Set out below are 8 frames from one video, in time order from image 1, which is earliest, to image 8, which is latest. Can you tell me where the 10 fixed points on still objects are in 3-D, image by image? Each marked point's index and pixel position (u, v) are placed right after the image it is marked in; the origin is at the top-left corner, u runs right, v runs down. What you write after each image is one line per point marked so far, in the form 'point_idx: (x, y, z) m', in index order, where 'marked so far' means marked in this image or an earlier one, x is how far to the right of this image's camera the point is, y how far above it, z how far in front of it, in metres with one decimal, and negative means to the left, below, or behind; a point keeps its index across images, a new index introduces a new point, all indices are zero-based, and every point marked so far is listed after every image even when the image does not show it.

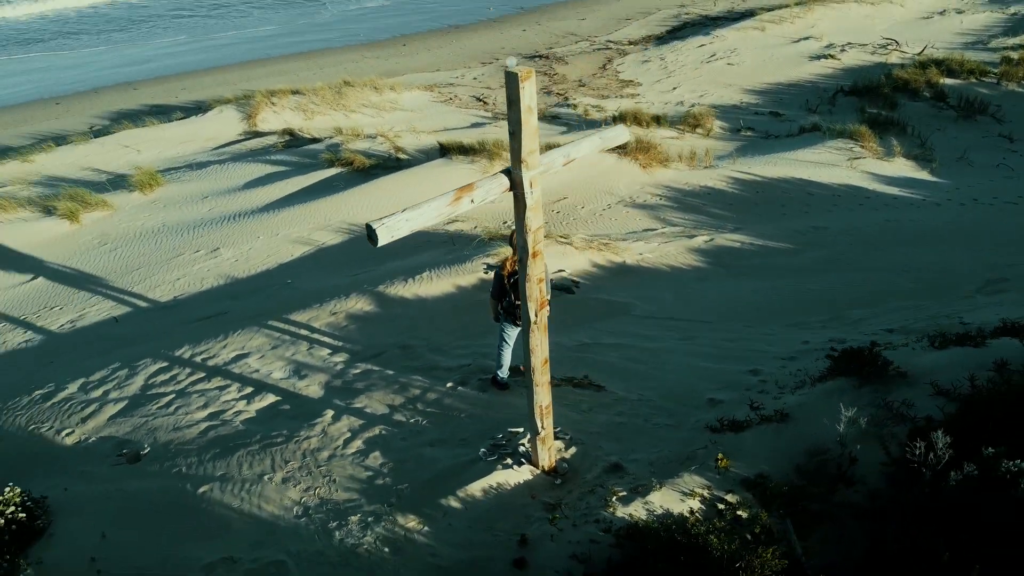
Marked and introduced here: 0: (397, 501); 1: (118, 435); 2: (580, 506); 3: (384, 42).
0: (-0.5, -0.9, +3.3) m
1: (-2.0, -0.7, +4.1) m
2: (+0.3, -0.8, +3.1) m
3: (-2.8, +5.4, +17.6) m
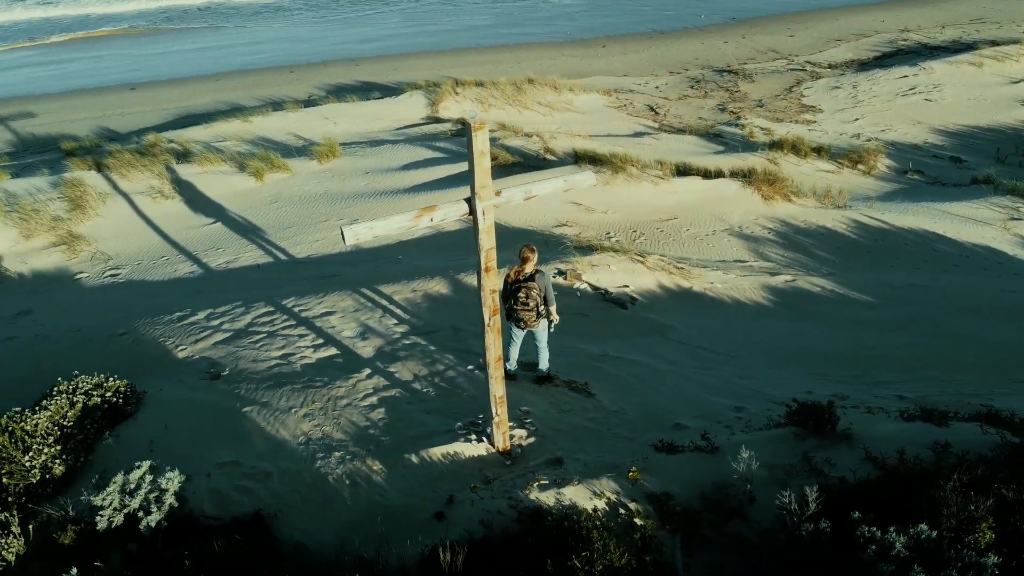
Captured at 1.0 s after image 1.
0: (-0.7, -0.8, +4.0) m
1: (-1.9, -0.4, +5.2) m
2: (0.0, -0.9, +3.7) m
3: (+1.7, +5.6, +18.3) m
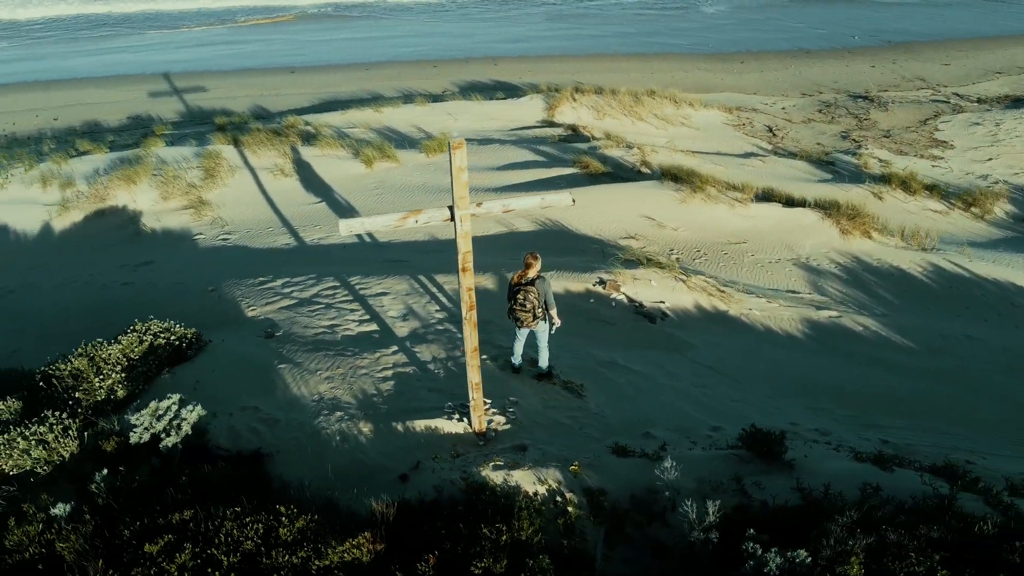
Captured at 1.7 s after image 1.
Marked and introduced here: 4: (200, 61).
0: (-0.8, -0.7, +4.6) m
1: (-1.8, -0.2, +6.0) m
2: (-0.2, -0.9, +4.2) m
3: (+4.8, +5.2, +18.1) m
4: (-7.2, +5.3, +18.8) m
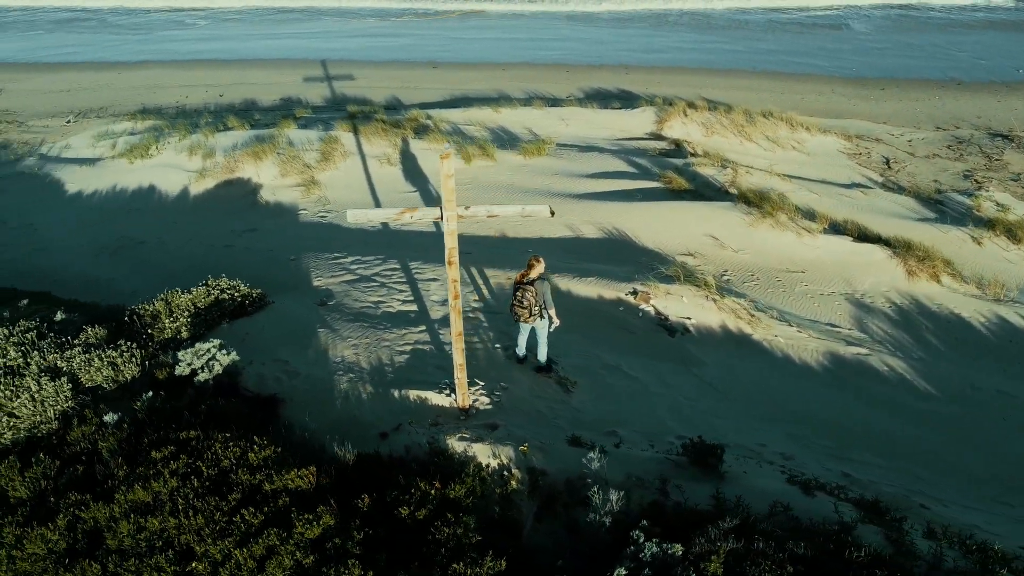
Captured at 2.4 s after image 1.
0: (-0.9, -0.6, +5.3) m
1: (-1.5, 0.0, +6.9) m
2: (-0.4, -0.8, +4.8) m
3: (+7.7, +4.5, +17.5) m
4: (-3.9, +6.0, +20.4) m
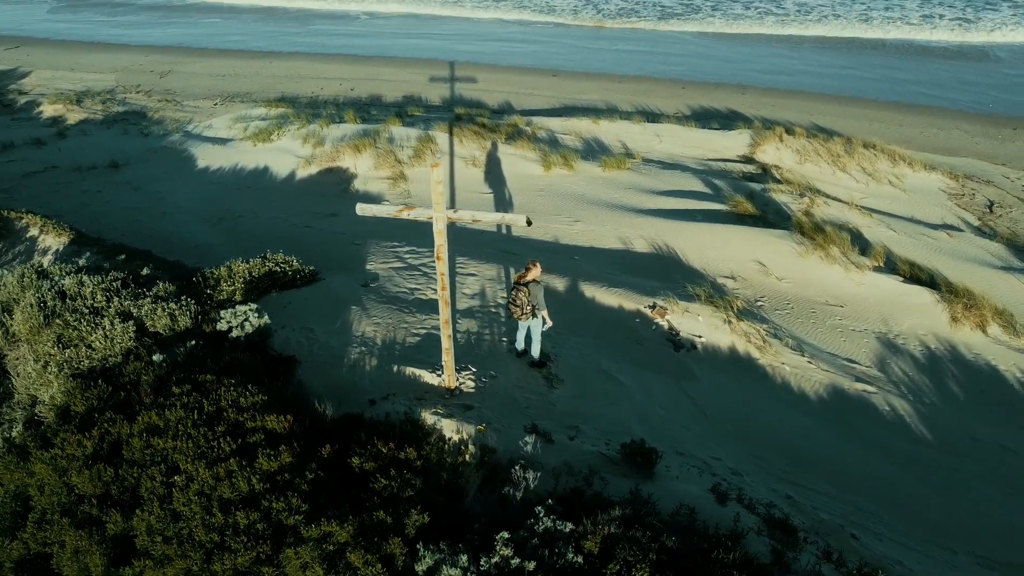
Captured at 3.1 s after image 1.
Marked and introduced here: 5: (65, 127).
0: (-0.9, -0.5, +6.0) m
1: (-1.2, +0.1, +7.7) m
2: (-0.6, -0.8, +5.4) m
3: (+10.1, +3.5, +16.6) m
4: (-0.7, +6.2, +21.3) m
5: (-8.2, +2.9, +14.9) m
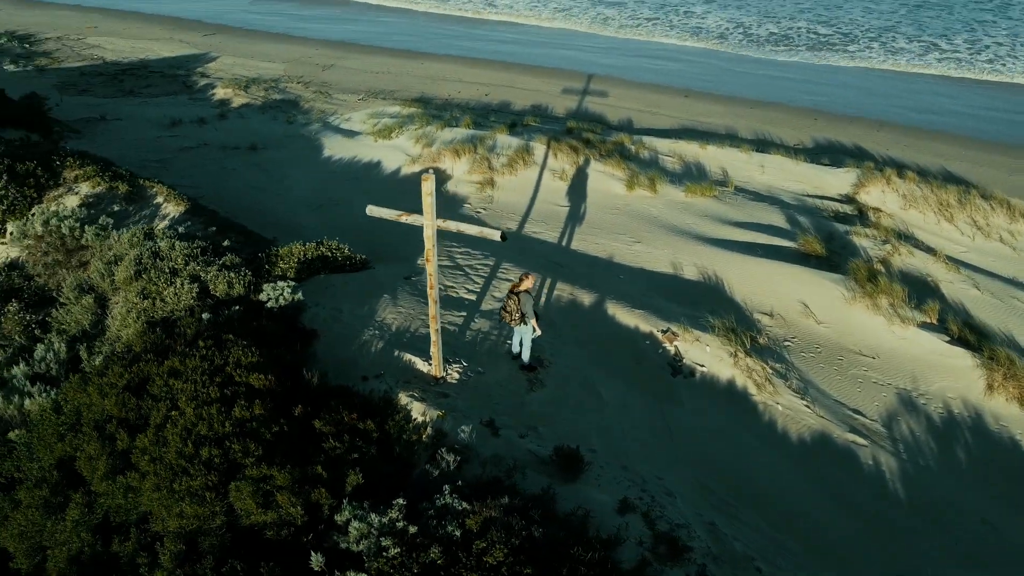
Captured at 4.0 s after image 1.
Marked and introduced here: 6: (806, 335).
0: (-1.0, -0.4, +6.8) m
1: (-0.9, +0.2, +8.5) m
2: (-0.8, -0.7, +6.2) m
3: (+12.3, +2.0, +15.0) m
4: (+3.1, +5.9, +21.7) m
5: (-5.9, +3.7, +16.9) m
6: (+3.0, -0.5, +8.4) m
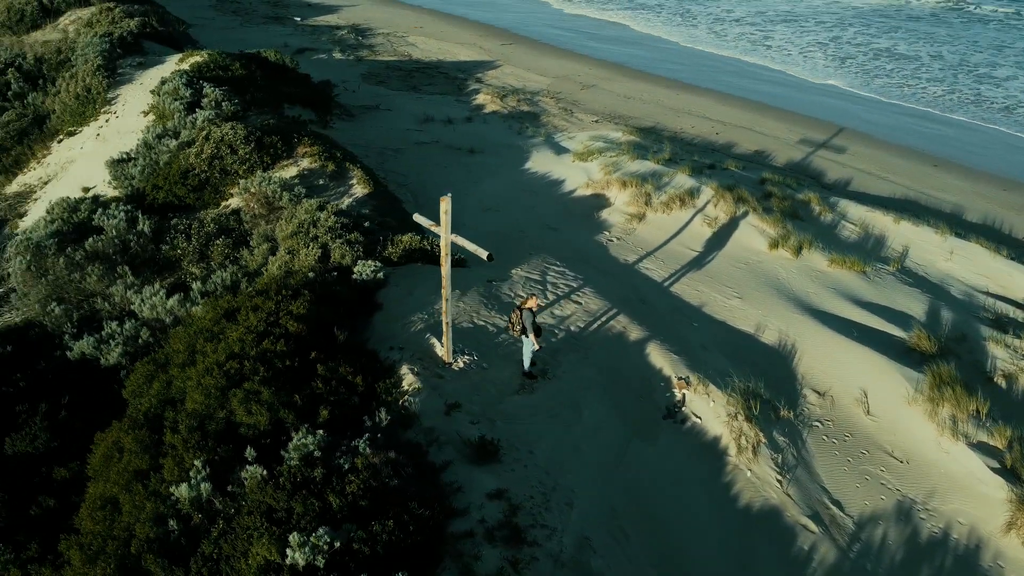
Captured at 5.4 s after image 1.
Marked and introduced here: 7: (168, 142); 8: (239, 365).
0: (-0.8, -0.4, +8.3) m
1: (0.0, +0.1, +9.8) m
2: (-0.9, -0.7, +7.6) m
3: (+14.7, -1.3, +11.2) m
4: (+9.5, +4.1, +20.7) m
5: (-0.8, +4.1, +19.3) m
6: (+3.4, -1.4, +8.3) m
7: (-5.6, +2.4, +13.3) m
8: (-2.3, -0.6, +6.9) m
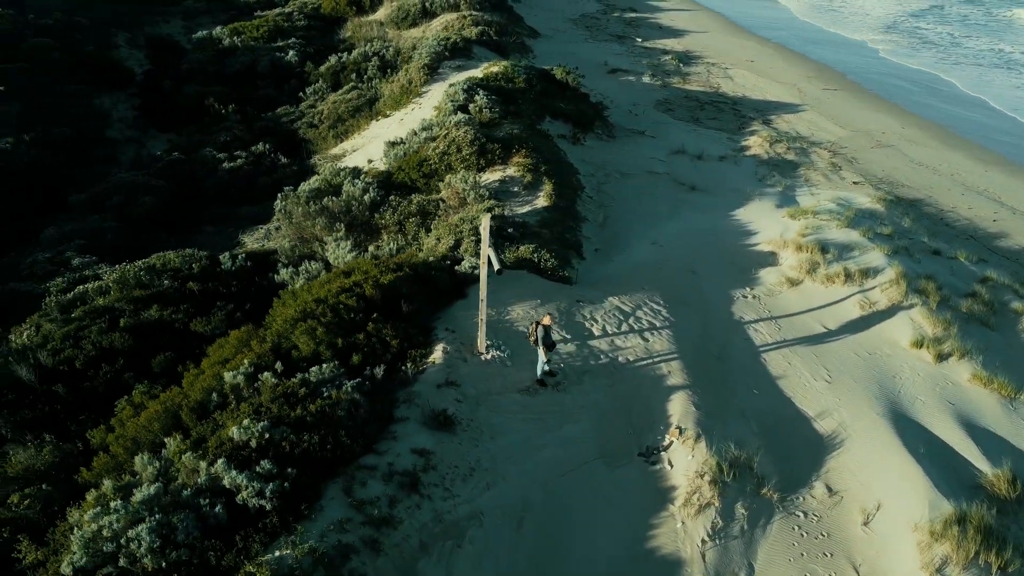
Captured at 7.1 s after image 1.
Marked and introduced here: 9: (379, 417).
0: (-0.2, -0.4, +9.9) m
1: (+1.2, -0.2, +10.8) m
2: (-0.7, -0.6, +9.3) m
3: (+14.4, -5.1, +6.1) m
4: (+15.0, +0.7, +16.6) m
5: (+5.4, +3.2, +19.7) m
6: (+3.2, -2.3, +8.2) m
7: (-1.7, +3.1, +16.3) m
8: (-2.2, -0.2, +9.2) m
9: (-1.3, -1.2, +7.7) m
